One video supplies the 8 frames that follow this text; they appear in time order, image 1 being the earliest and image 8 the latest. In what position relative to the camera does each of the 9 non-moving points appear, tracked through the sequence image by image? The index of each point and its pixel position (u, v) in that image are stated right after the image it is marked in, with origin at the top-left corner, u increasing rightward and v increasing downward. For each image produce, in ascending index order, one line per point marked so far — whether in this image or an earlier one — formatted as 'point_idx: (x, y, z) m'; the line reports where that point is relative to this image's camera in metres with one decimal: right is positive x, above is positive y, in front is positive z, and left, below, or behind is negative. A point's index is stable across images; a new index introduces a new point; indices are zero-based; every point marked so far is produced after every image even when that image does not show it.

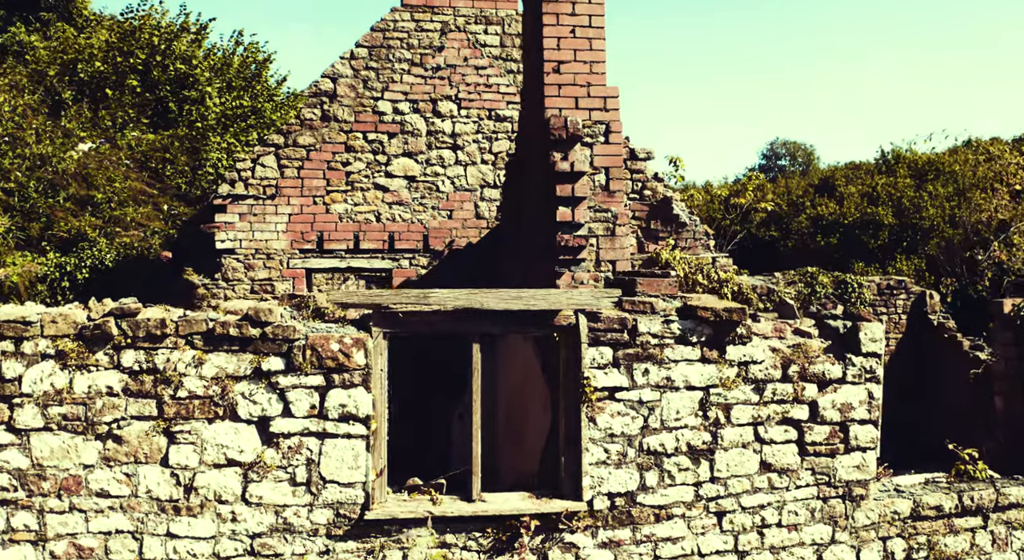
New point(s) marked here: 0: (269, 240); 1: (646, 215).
0: (-2.6, +0.4, +11.5) m
1: (+1.5, +0.7, +12.2) m
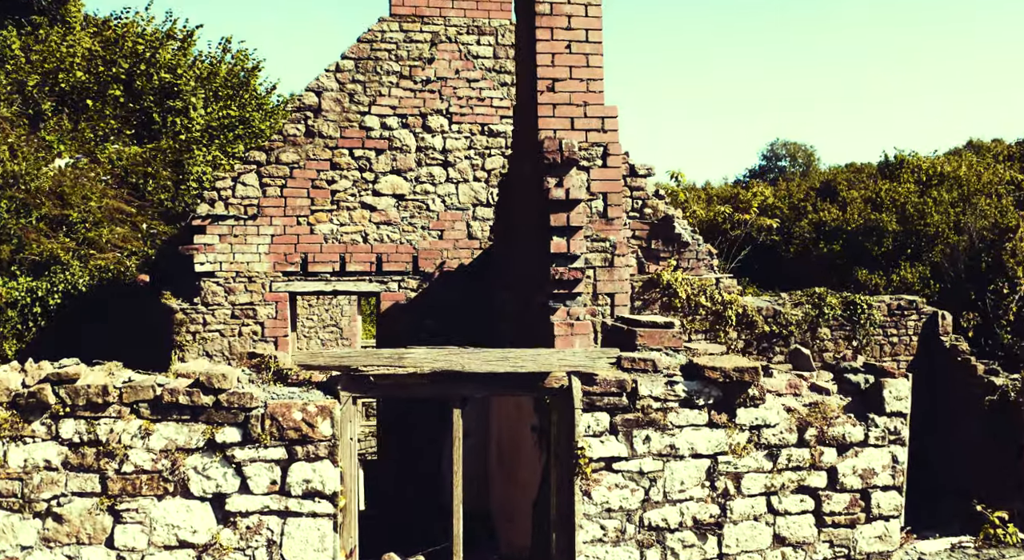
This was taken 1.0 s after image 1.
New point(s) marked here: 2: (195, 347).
0: (-2.6, +0.2, +11.0) m
1: (+1.5, +0.5, +11.7) m
2: (-3.2, -0.7, +11.0) m
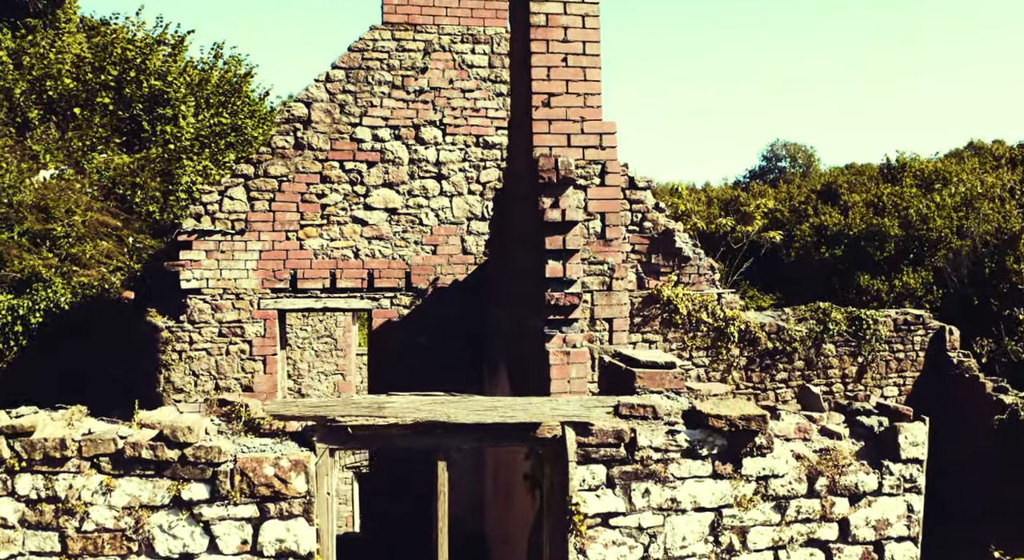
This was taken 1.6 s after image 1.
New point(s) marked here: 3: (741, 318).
0: (-2.7, 0.0, +10.7) m
1: (+1.4, +0.3, +11.3) m
2: (-3.3, -0.8, +10.7) m
3: (+2.4, -0.4, +11.5) m
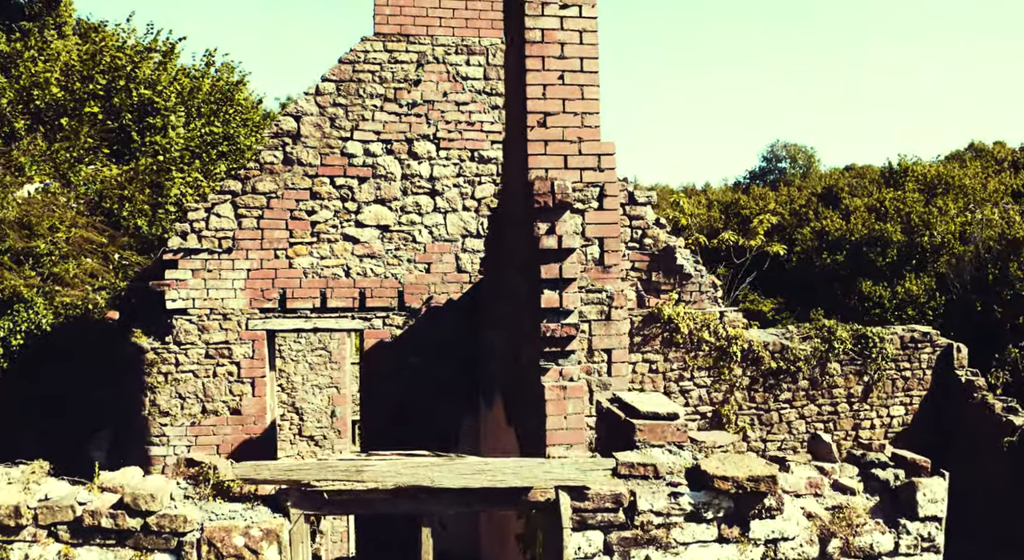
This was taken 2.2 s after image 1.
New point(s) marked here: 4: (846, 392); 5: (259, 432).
0: (-2.7, -0.2, +10.3) m
1: (+1.4, +0.1, +11.0) m
2: (-3.3, -1.0, +10.4) m
3: (+2.4, -0.6, +11.2) m
4: (+3.6, -1.2, +11.7) m
5: (-2.4, -1.5, +10.5) m
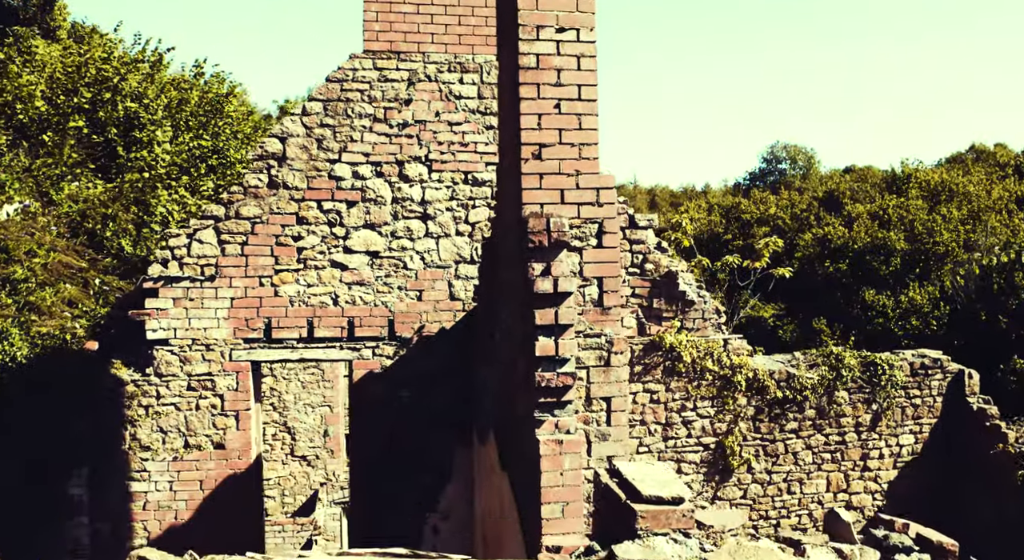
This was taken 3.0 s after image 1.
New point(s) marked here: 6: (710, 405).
0: (-2.8, -0.4, +9.9) m
1: (+1.3, -0.1, +10.6) m
2: (-3.3, -1.3, +10.0) m
3: (+2.3, -0.8, +10.8) m
4: (+3.5, -1.5, +11.3) m
5: (-2.5, -1.7, +10.1) m
6: (+2.0, -1.2, +10.7) m
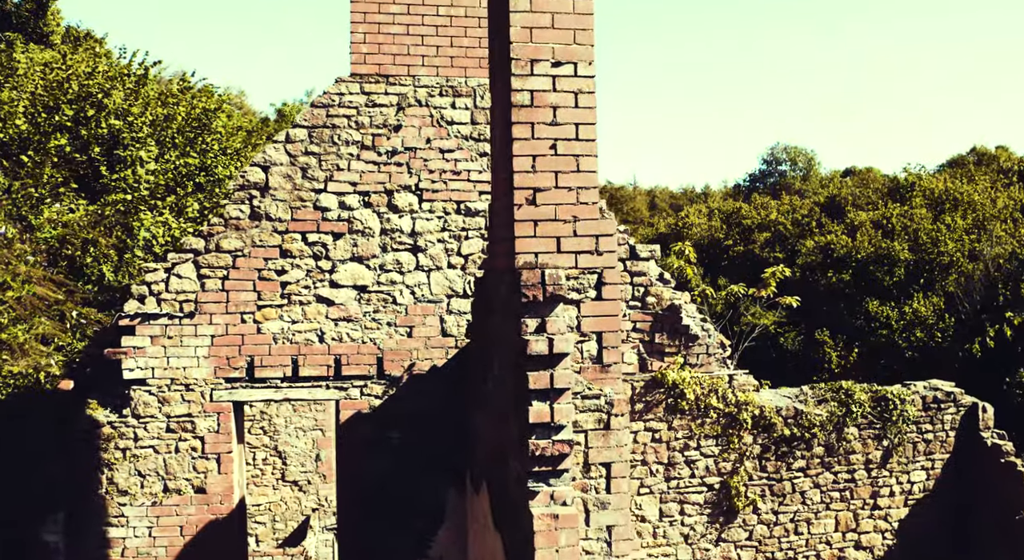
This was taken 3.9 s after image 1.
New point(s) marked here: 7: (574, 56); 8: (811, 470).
0: (-2.8, -0.8, +9.4) m
1: (+1.3, -0.4, +10.1) m
2: (-3.4, -1.6, +9.5) m
3: (+2.3, -1.2, +10.3) m
4: (+3.5, -1.8, +10.8) m
5: (-2.5, -2.0, +9.6) m
6: (+1.9, -1.5, +10.3) m
7: (+0.4, +1.4, +6.9) m
8: (+2.9, -1.9, +10.6) m
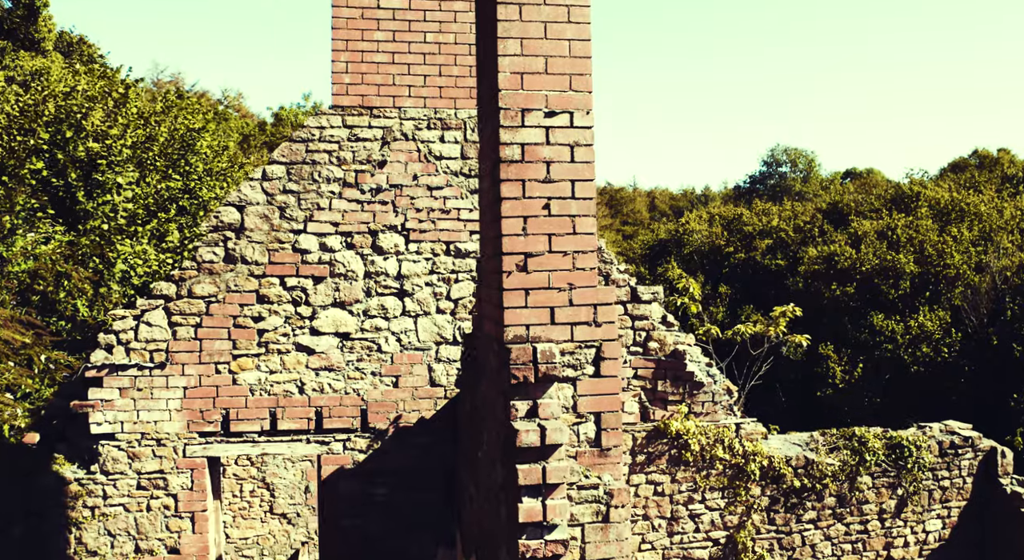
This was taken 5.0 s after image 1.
0: (-2.9, -1.2, +8.9) m
1: (+1.2, -0.8, +9.5) m
2: (-3.4, -2.0, +8.9) m
3: (+2.2, -1.5, +9.7) m
4: (+3.4, -2.1, +10.2) m
5: (-2.6, -2.4, +9.0) m
6: (+1.9, -1.9, +9.7) m
7: (+0.3, +1.0, +6.3) m
8: (+2.9, -2.2, +10.0) m
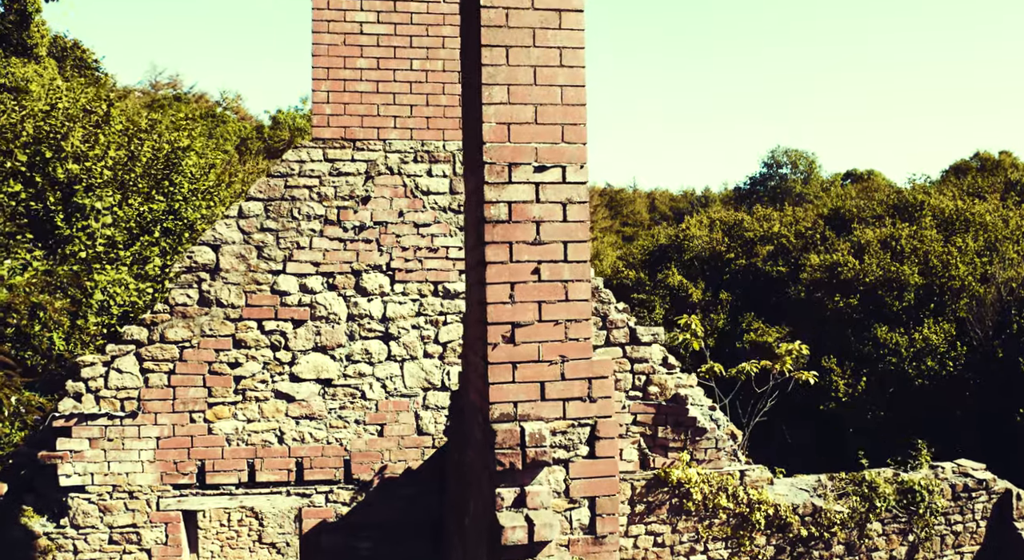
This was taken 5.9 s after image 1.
0: (-2.9, -1.5, +8.4) m
1: (+1.2, -1.2, +9.1) m
2: (-3.5, -2.4, +8.4) m
3: (+2.2, -1.9, +9.3) m
4: (+3.4, -2.5, +9.8) m
5: (-2.6, -2.8, +8.5) m
6: (+1.8, -2.3, +9.2) m
7: (+0.3, +0.7, +5.8) m
8: (+2.8, -2.6, +9.6) m
